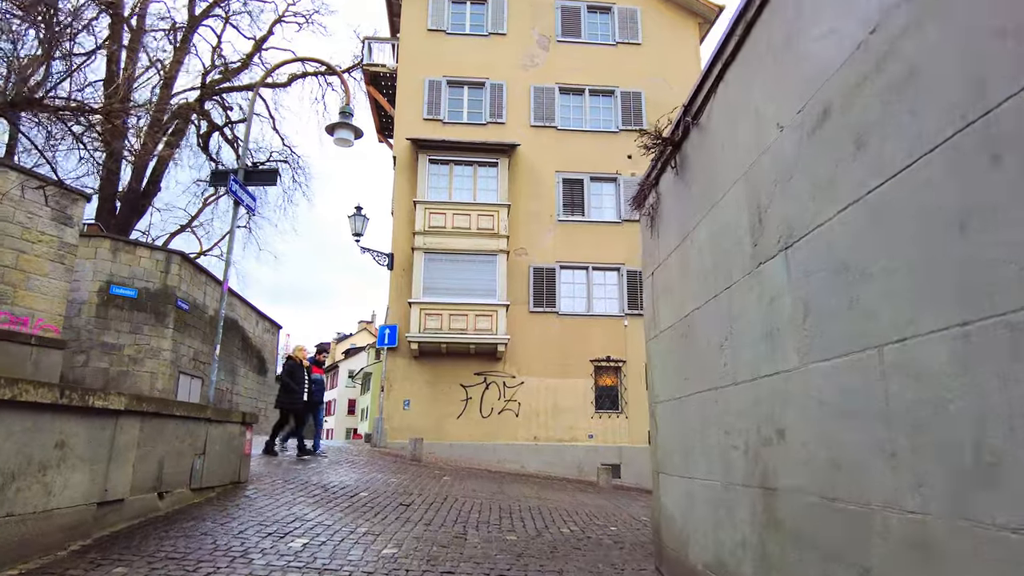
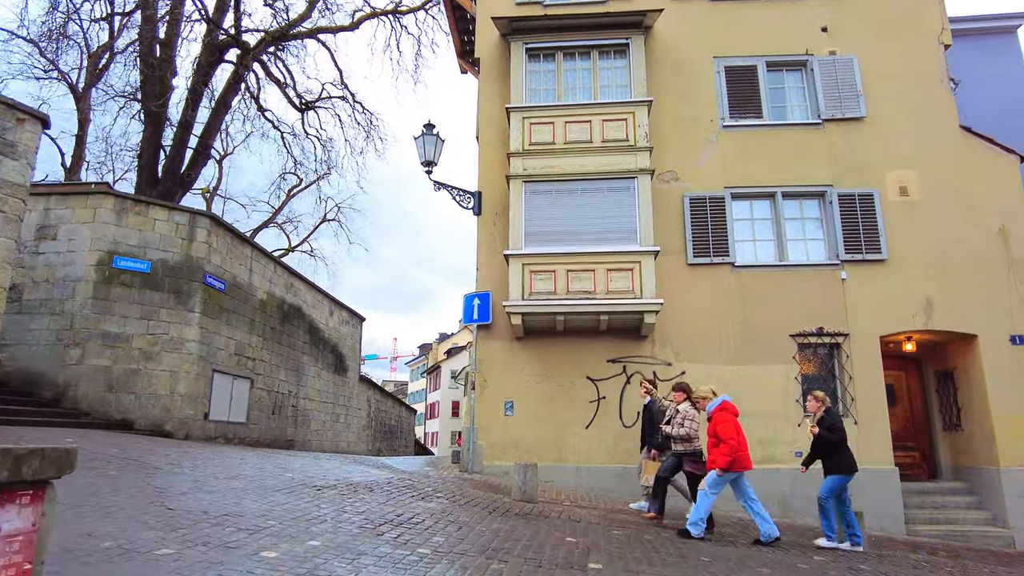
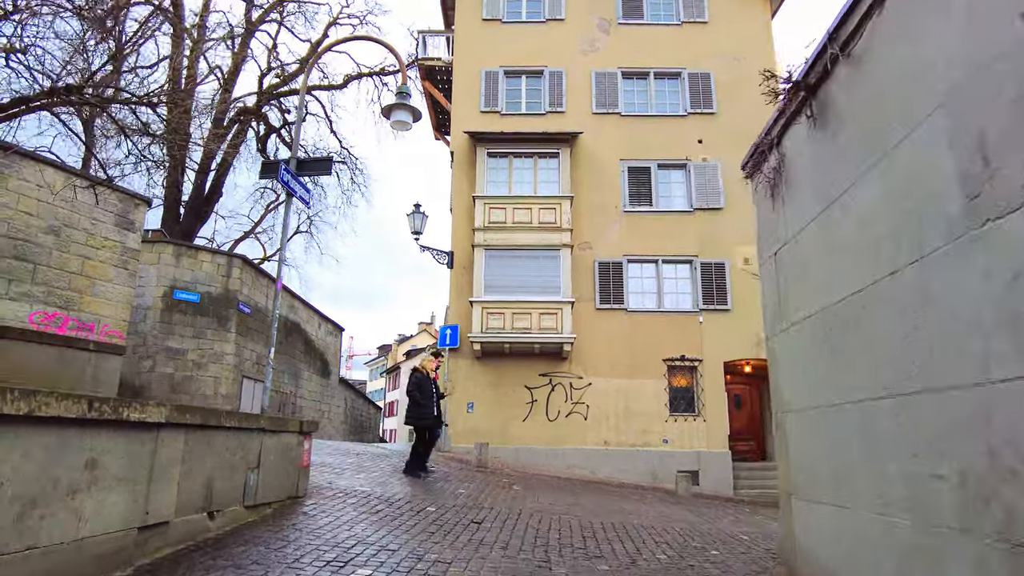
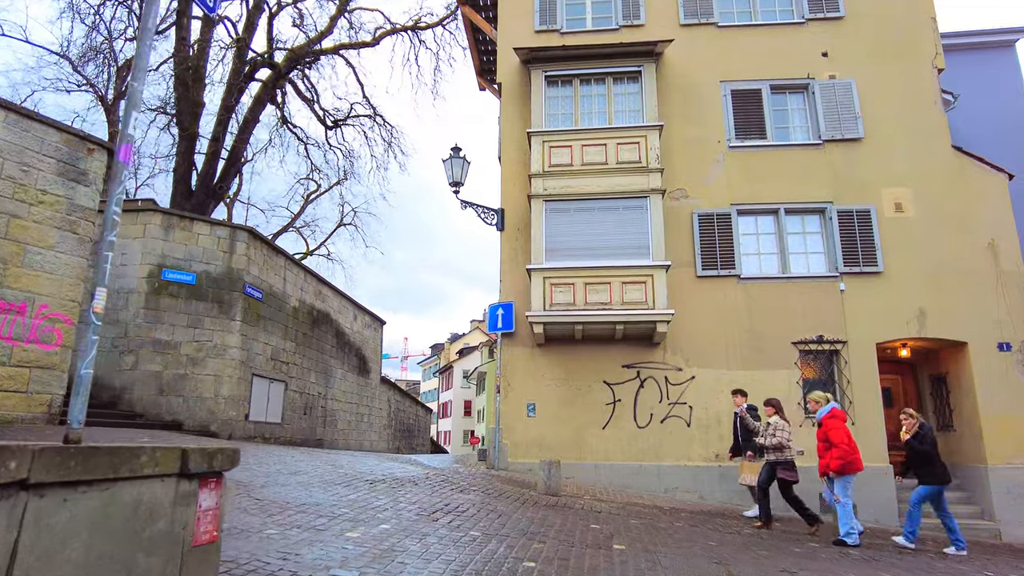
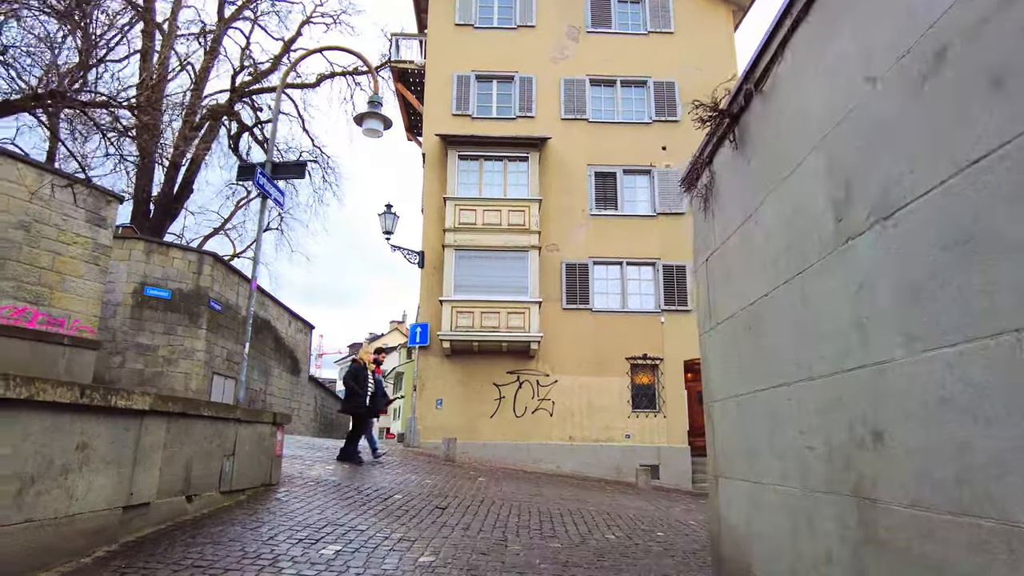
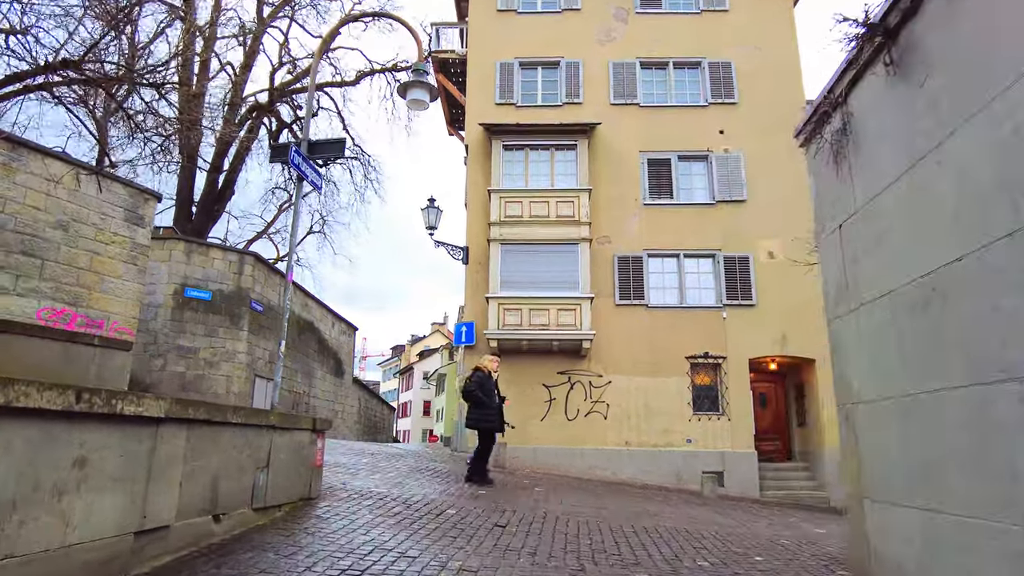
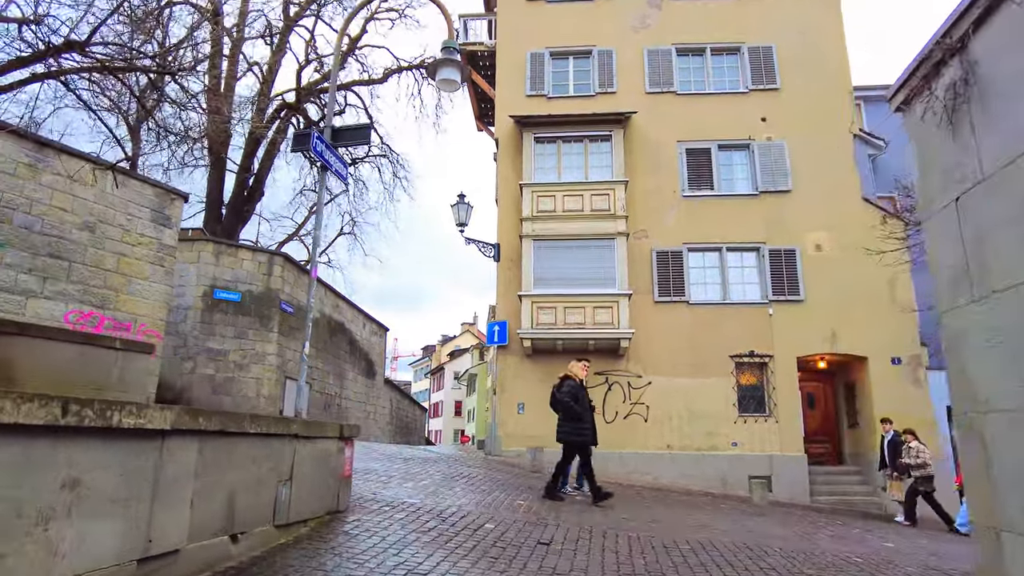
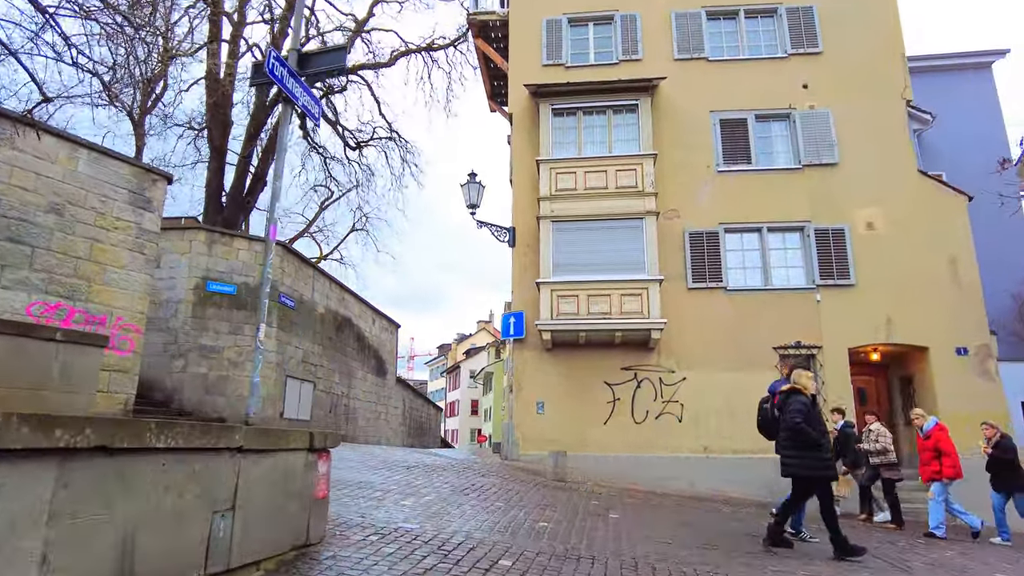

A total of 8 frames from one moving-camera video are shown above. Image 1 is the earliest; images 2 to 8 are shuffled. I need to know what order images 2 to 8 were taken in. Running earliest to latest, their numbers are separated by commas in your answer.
5, 3, 6, 7, 8, 4, 2
